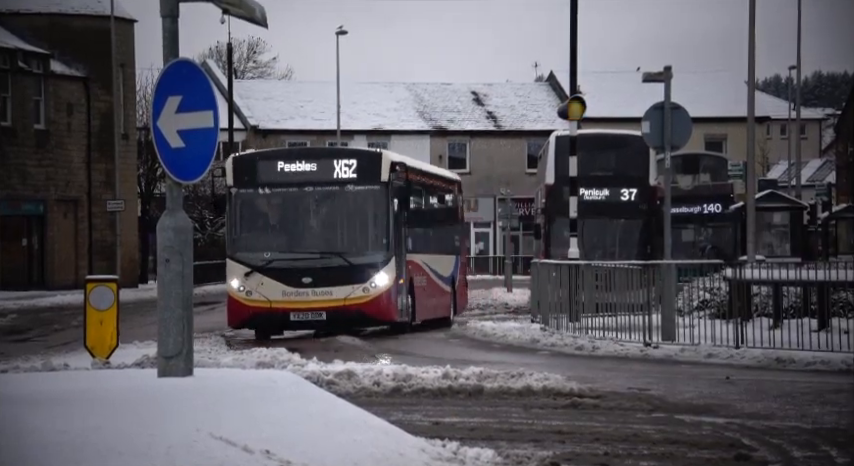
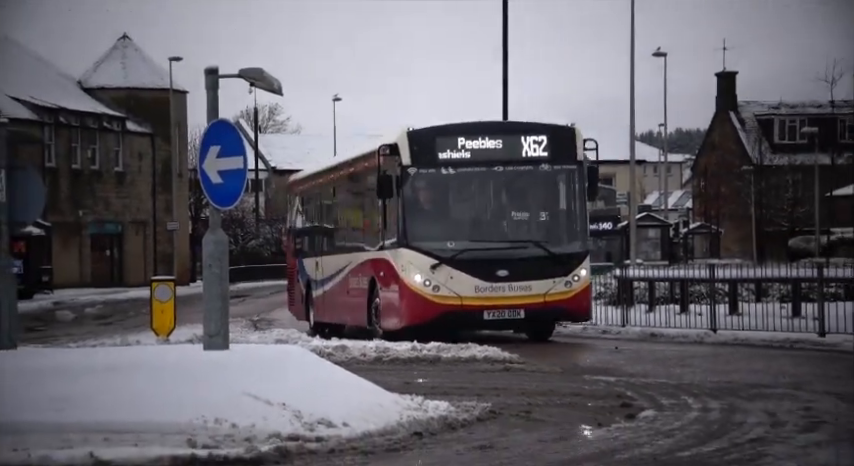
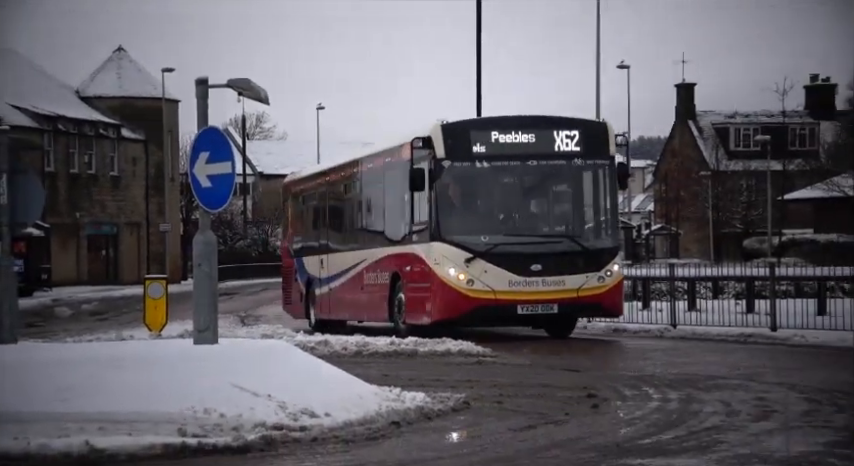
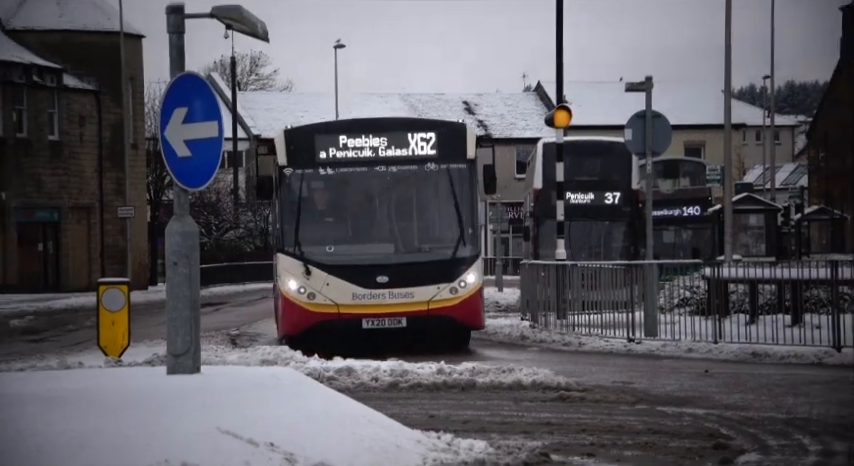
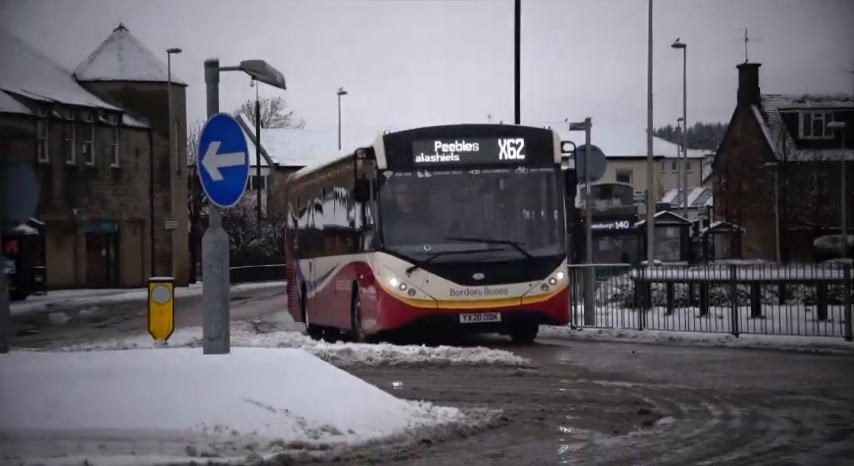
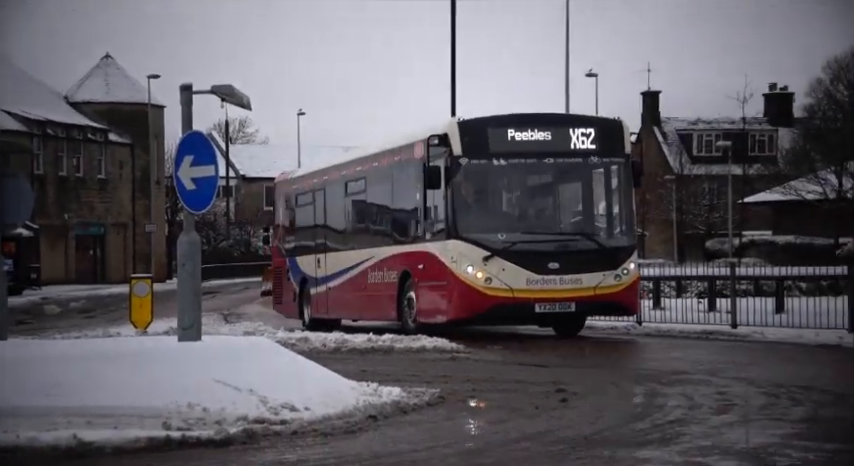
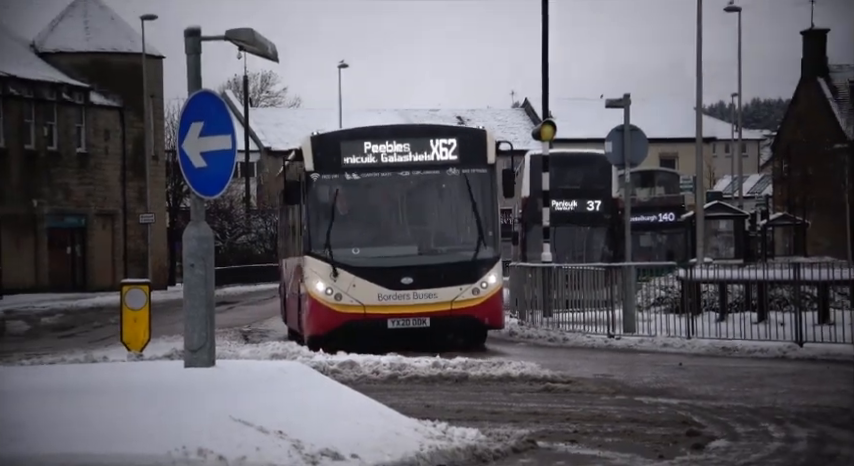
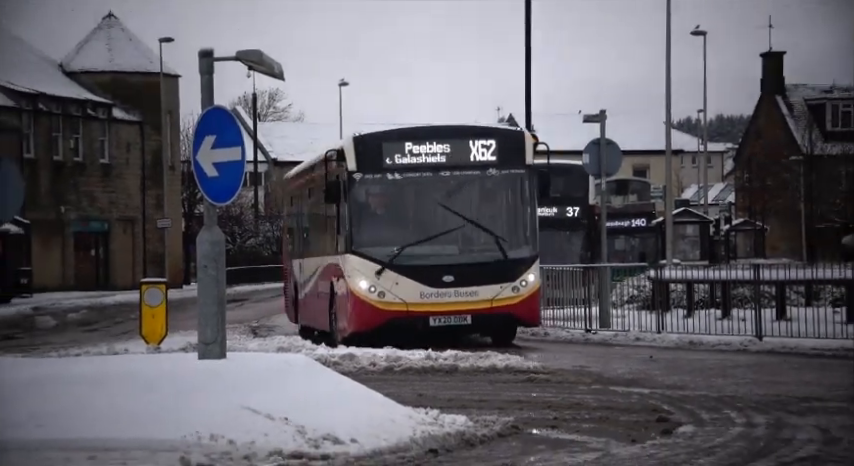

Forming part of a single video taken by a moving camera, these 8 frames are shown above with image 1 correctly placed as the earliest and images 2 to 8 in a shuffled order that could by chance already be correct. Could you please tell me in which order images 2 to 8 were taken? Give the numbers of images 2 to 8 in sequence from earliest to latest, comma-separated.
4, 7, 8, 5, 2, 3, 6
